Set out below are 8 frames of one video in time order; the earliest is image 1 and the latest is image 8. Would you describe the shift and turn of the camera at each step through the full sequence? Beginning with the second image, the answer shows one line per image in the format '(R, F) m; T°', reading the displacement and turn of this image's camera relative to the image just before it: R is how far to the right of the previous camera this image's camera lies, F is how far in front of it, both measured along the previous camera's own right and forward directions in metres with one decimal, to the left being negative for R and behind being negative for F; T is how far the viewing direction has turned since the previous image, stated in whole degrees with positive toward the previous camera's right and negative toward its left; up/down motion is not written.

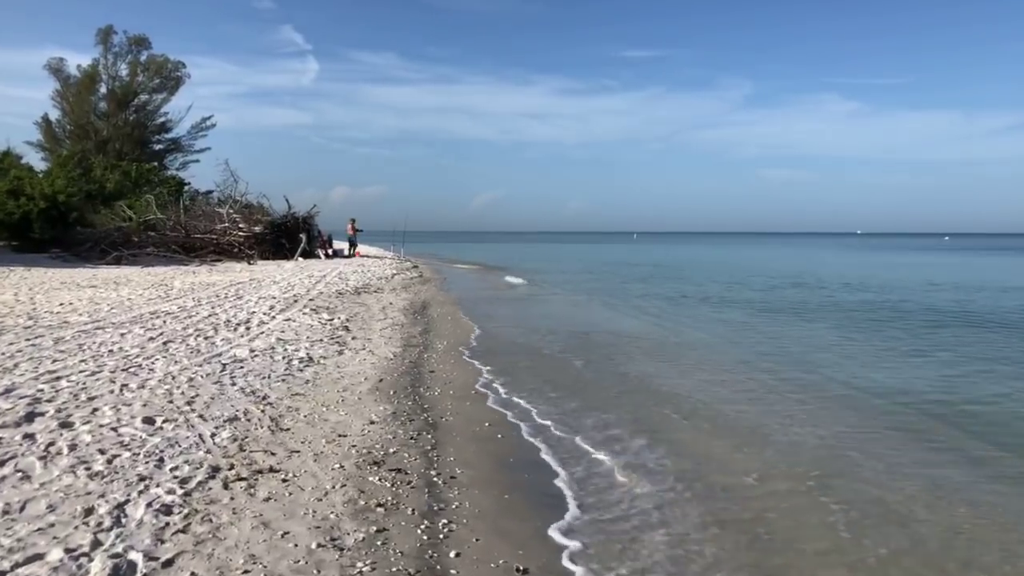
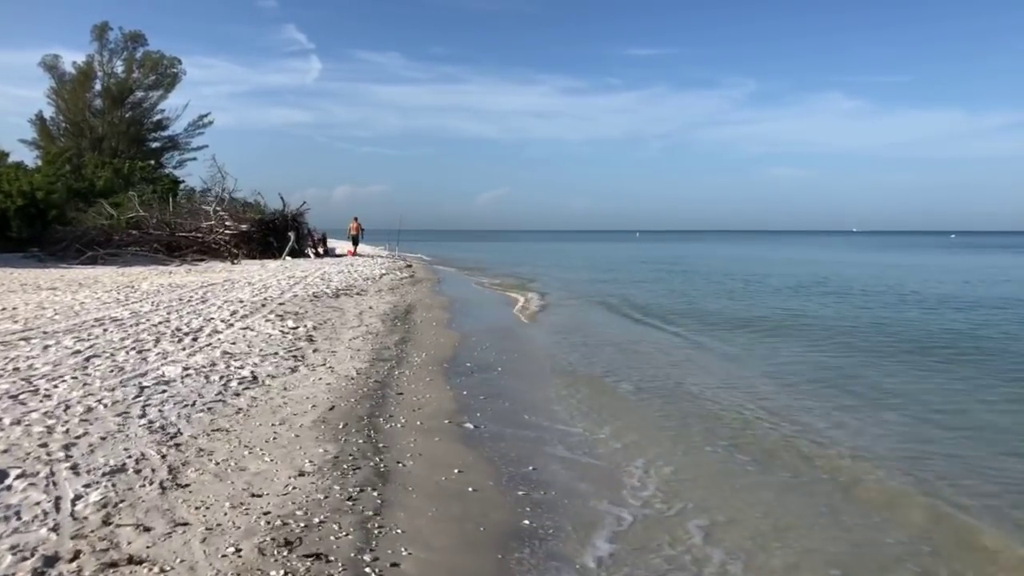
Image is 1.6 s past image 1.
(+0.2, +1.7) m; 0°
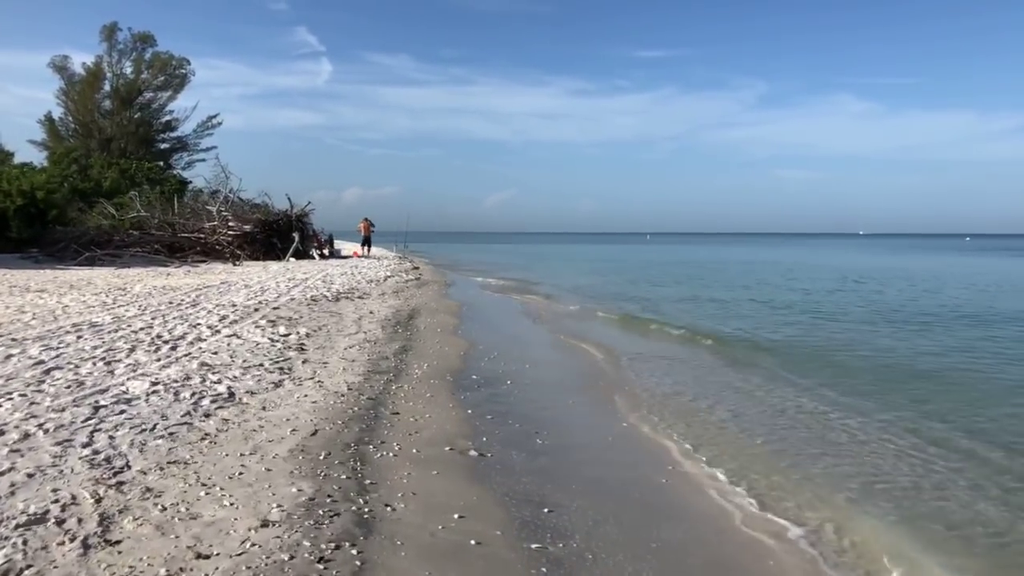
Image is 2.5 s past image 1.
(0.0, +1.0) m; -1°
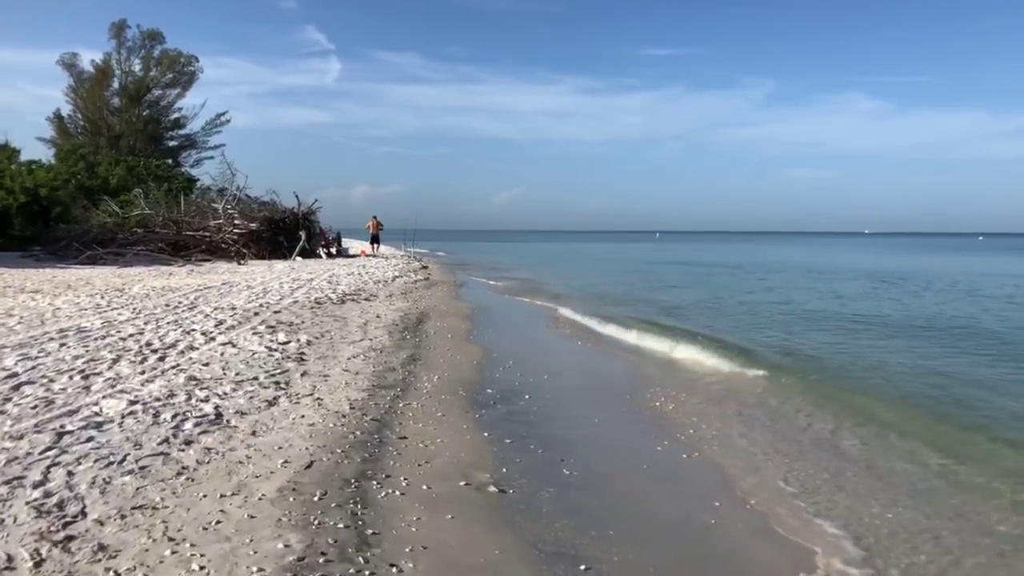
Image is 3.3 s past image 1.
(-0.1, +0.9) m; -1°
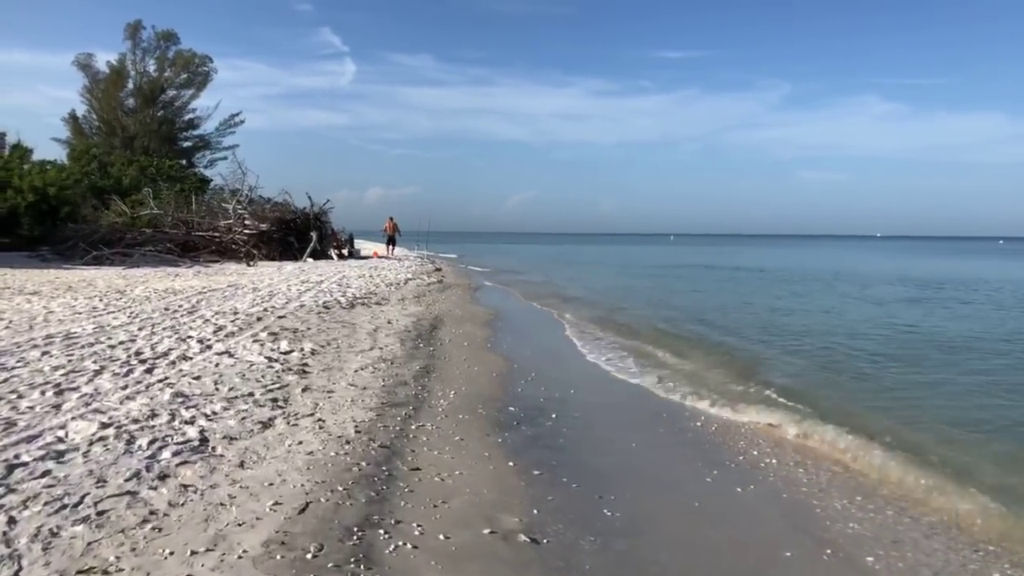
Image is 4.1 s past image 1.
(-0.1, +0.9) m; -1°
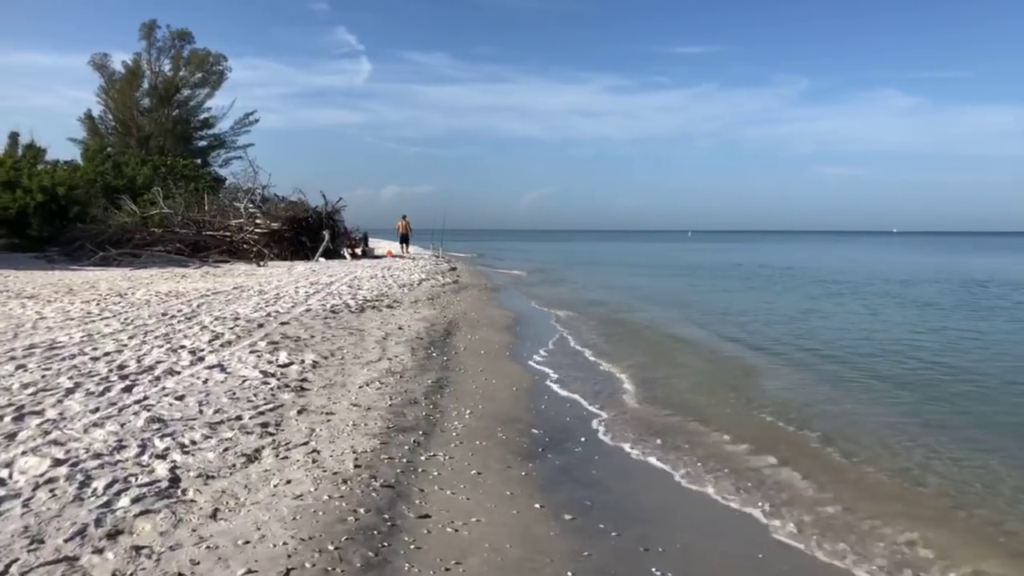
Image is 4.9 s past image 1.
(-0.1, +1.0) m; -1°
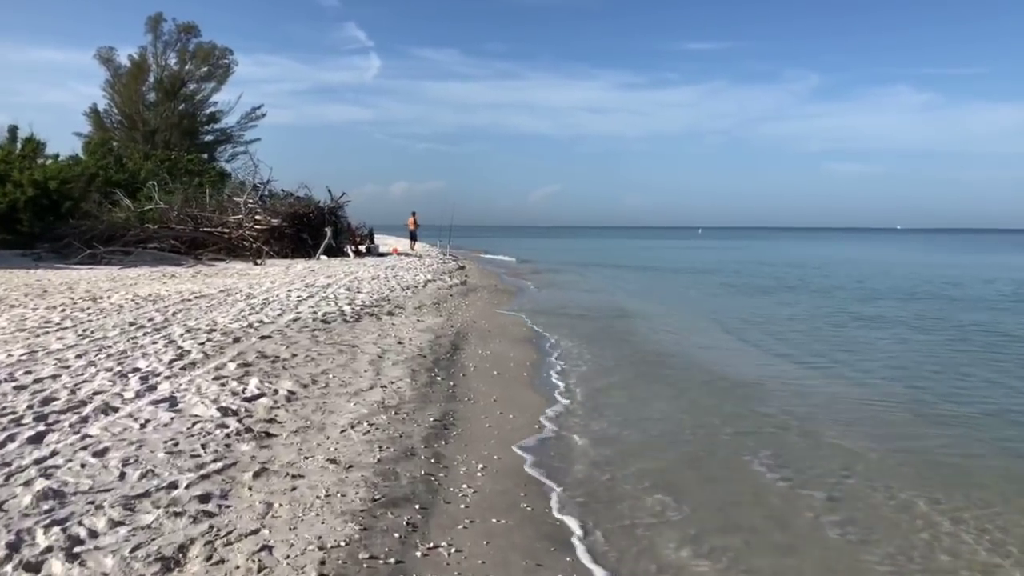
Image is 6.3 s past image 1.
(-0.1, +1.7) m; -1°
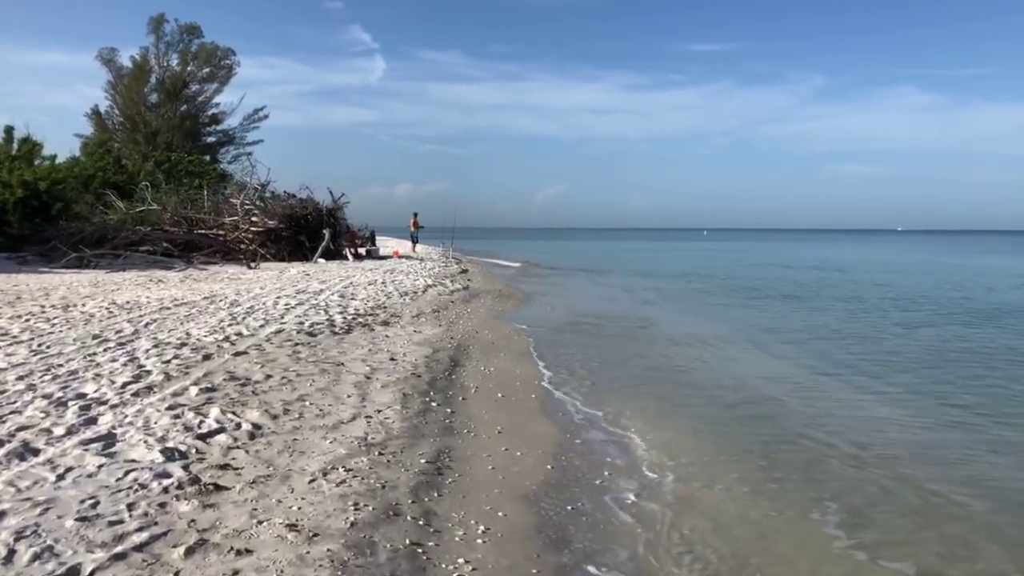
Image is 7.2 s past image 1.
(0.0, +1.2) m; 0°
